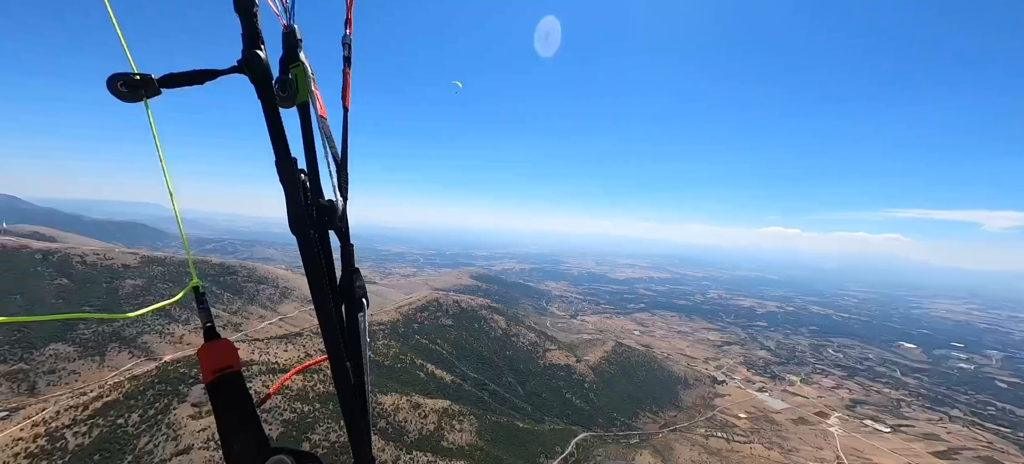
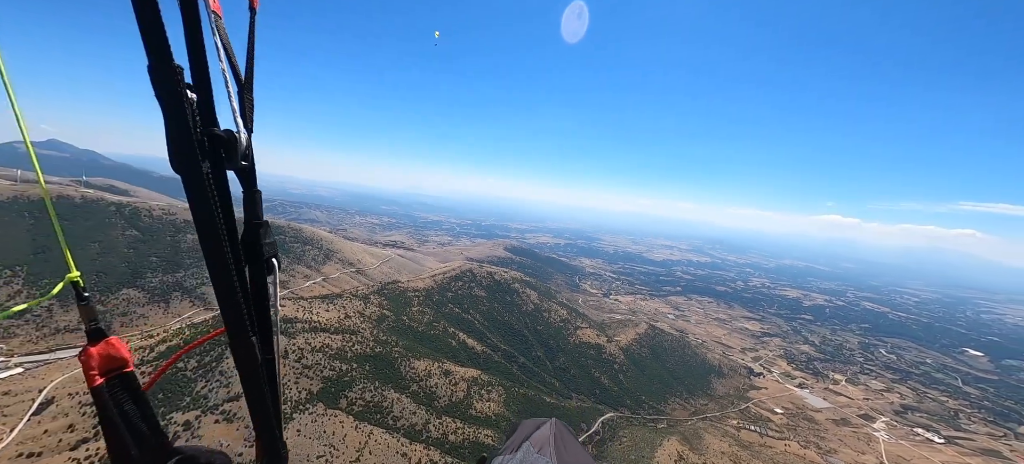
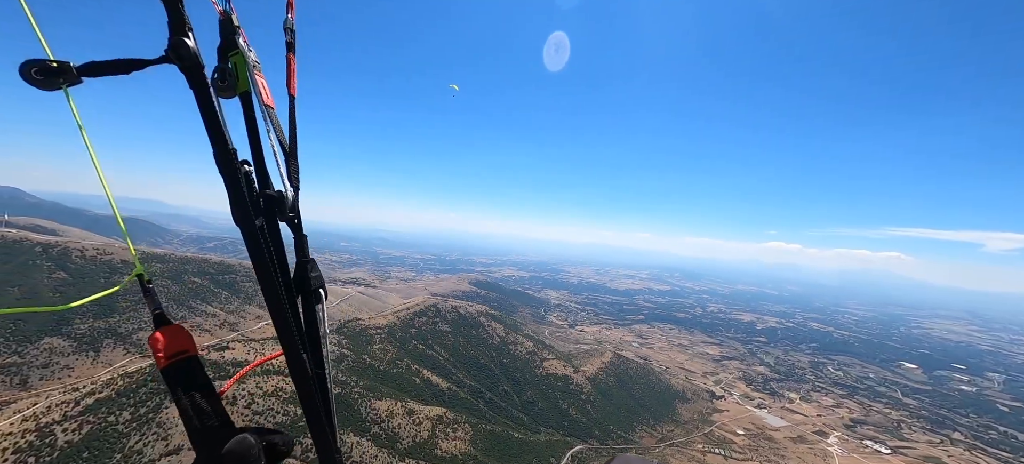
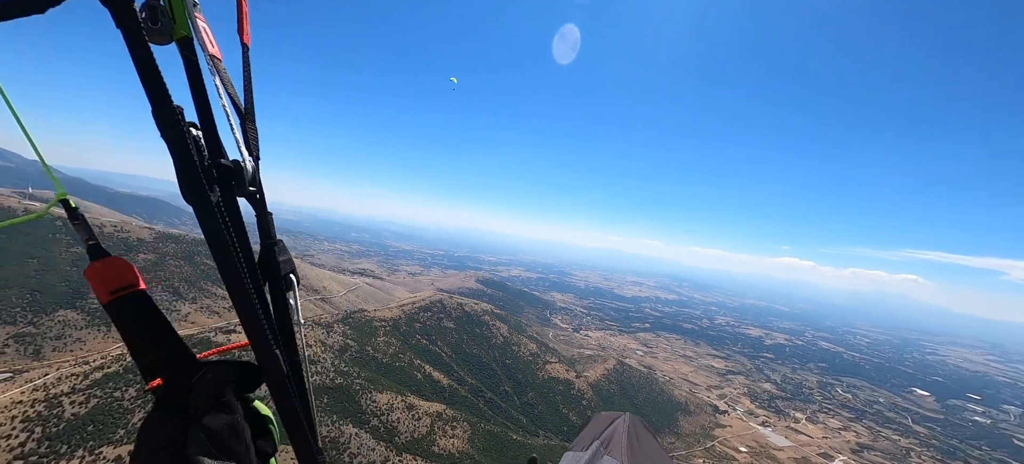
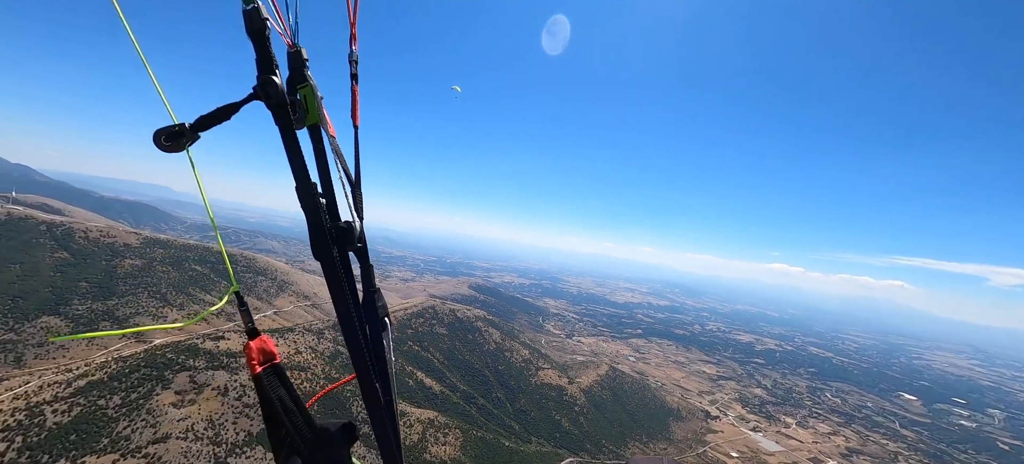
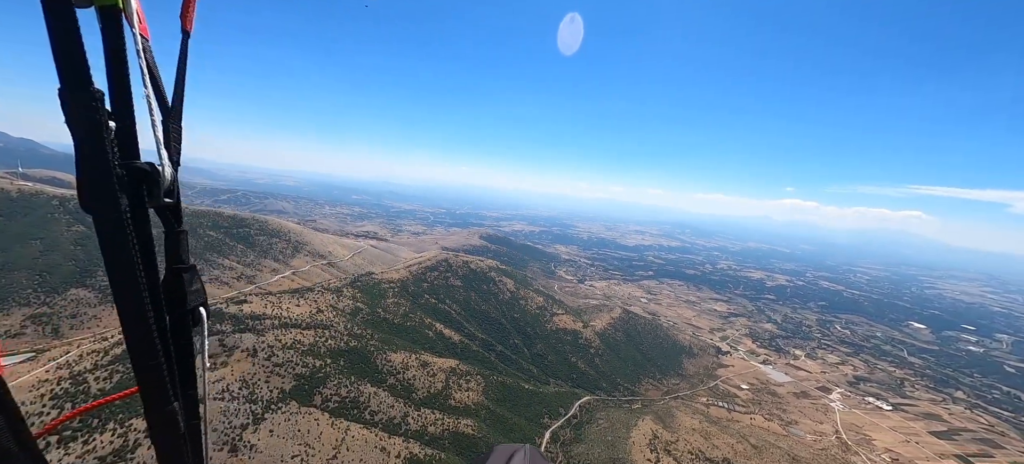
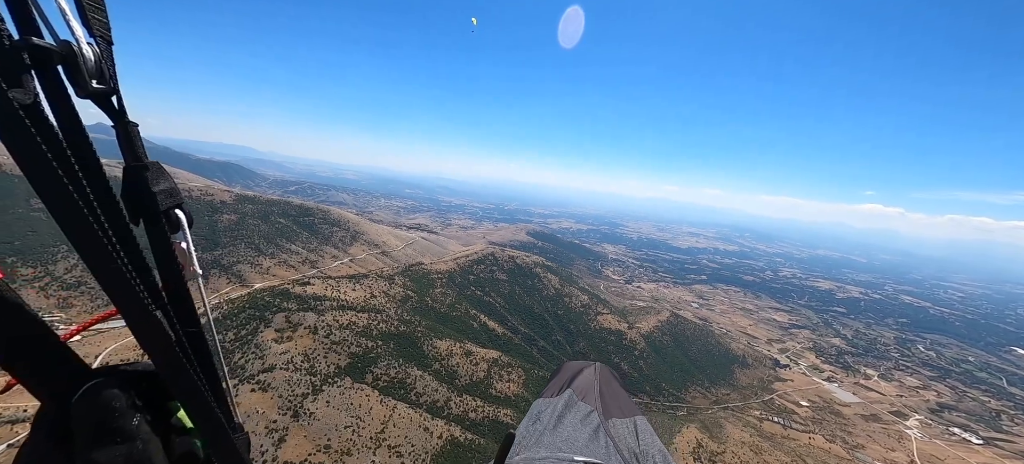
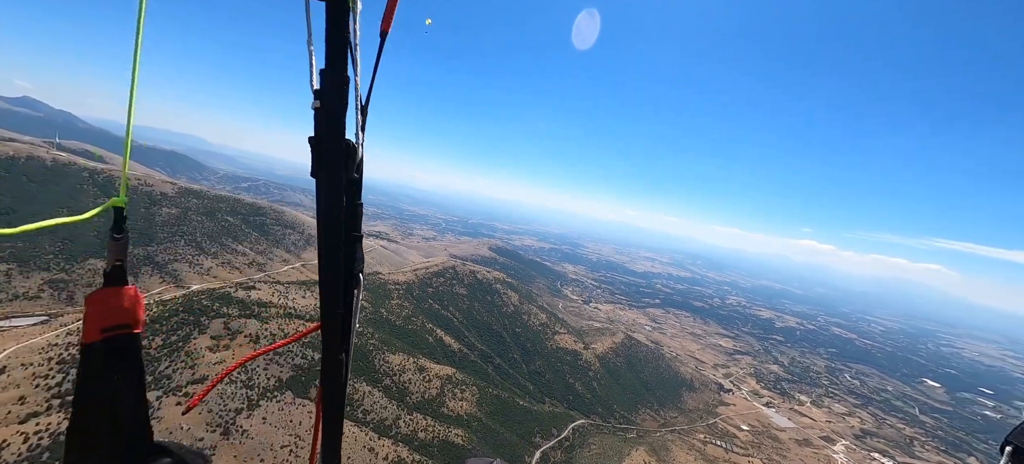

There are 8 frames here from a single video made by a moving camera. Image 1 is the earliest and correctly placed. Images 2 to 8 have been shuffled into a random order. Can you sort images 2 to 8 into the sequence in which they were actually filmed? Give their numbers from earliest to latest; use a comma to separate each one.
3, 5, 4, 7, 2, 8, 6
